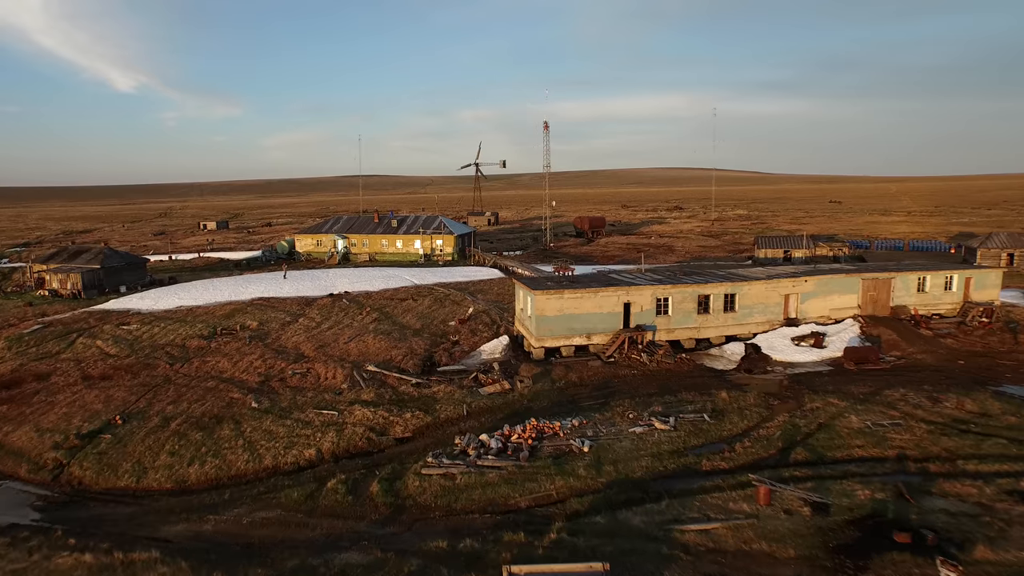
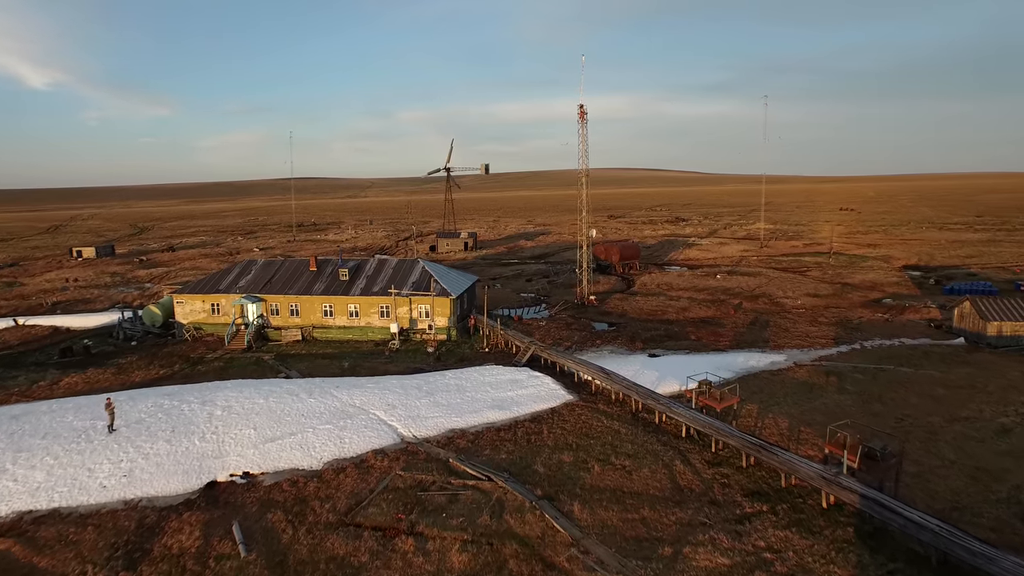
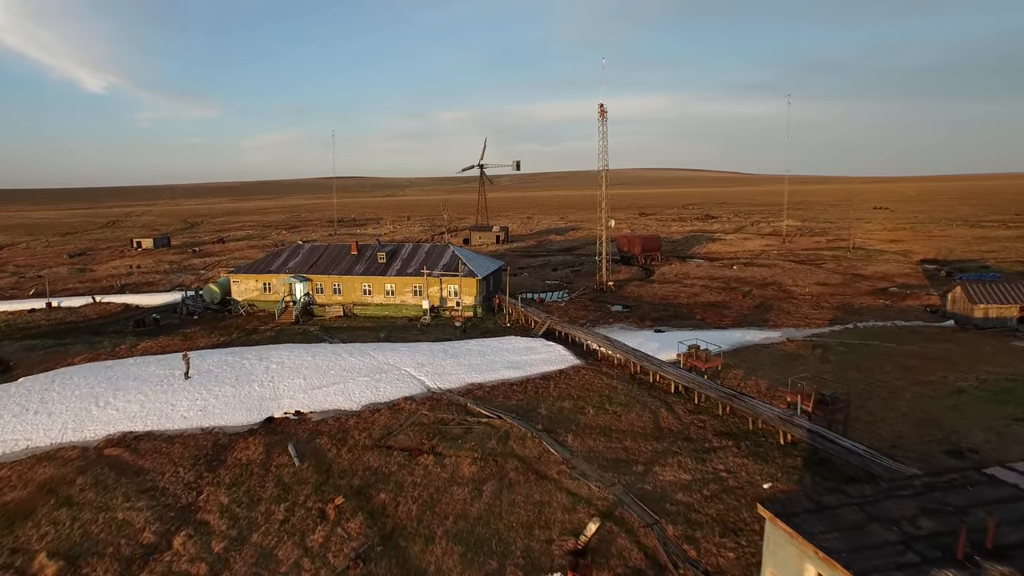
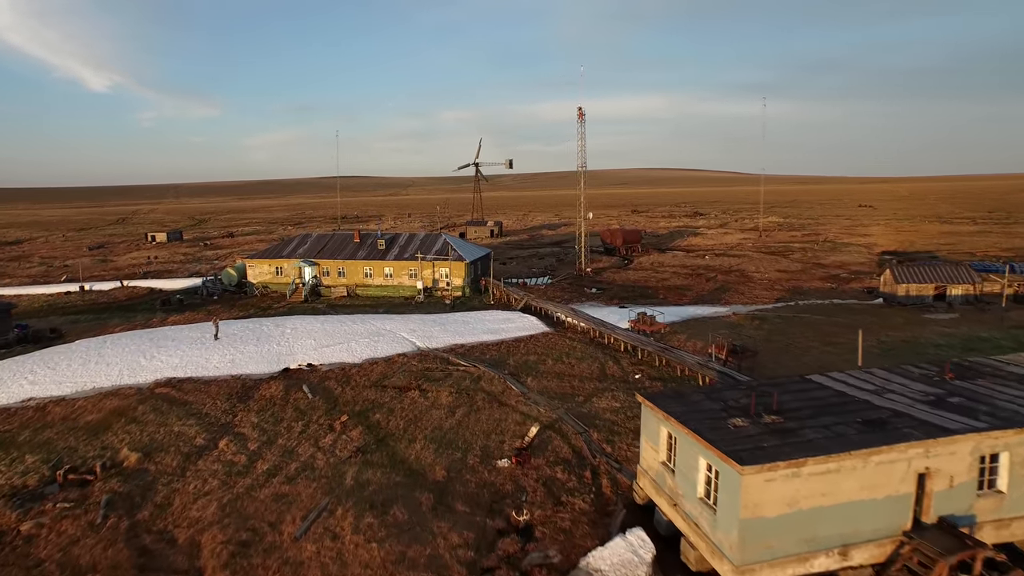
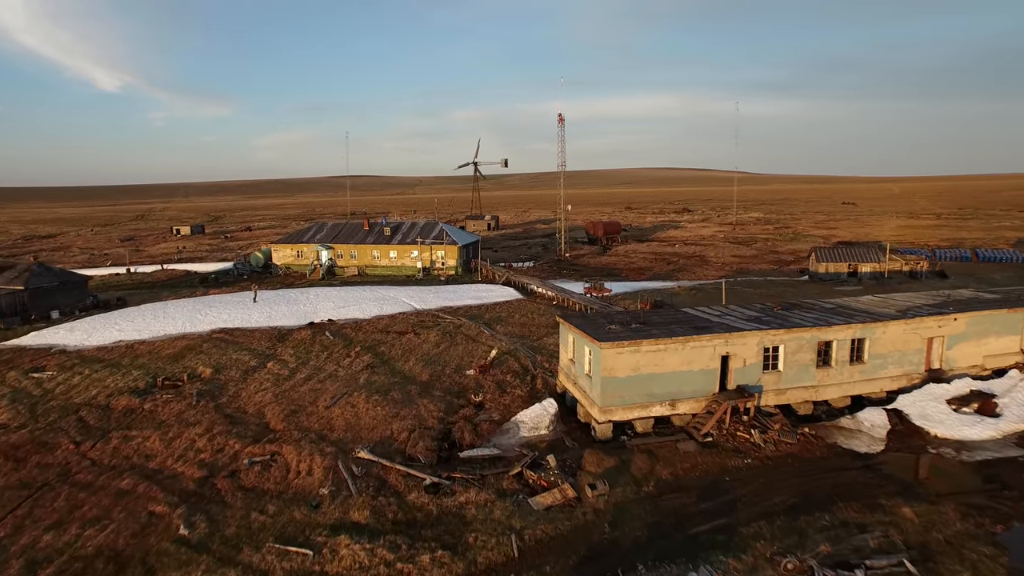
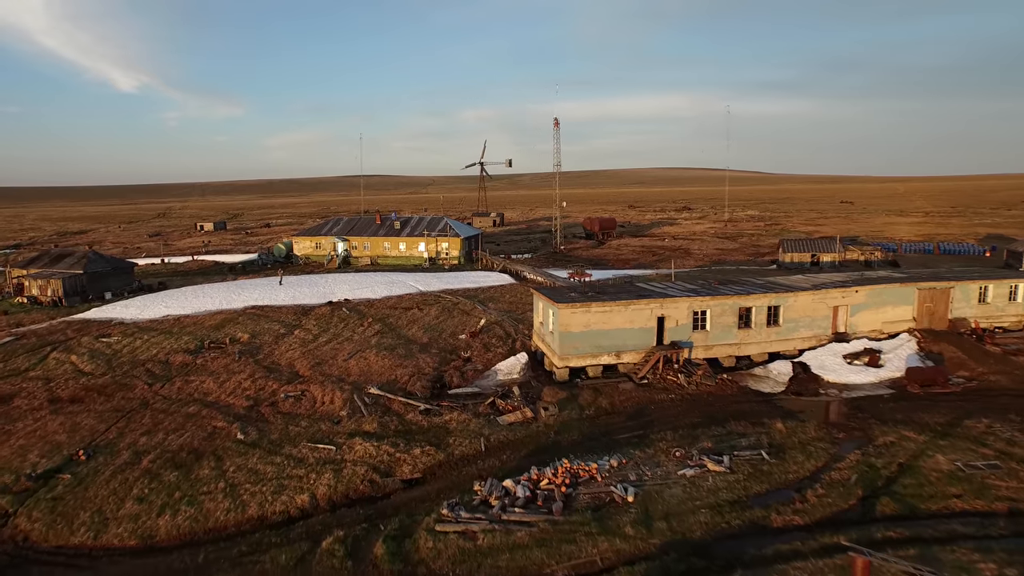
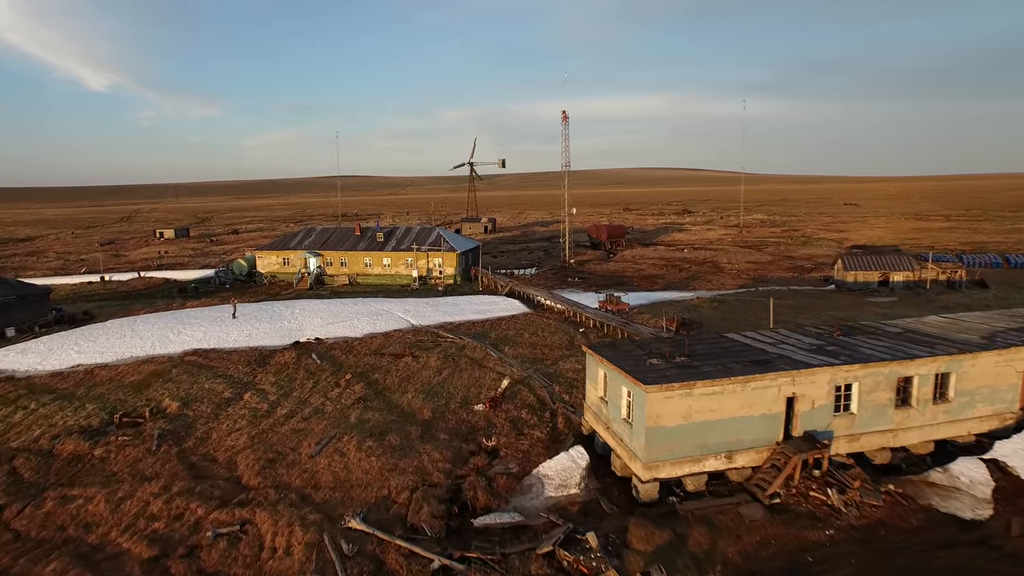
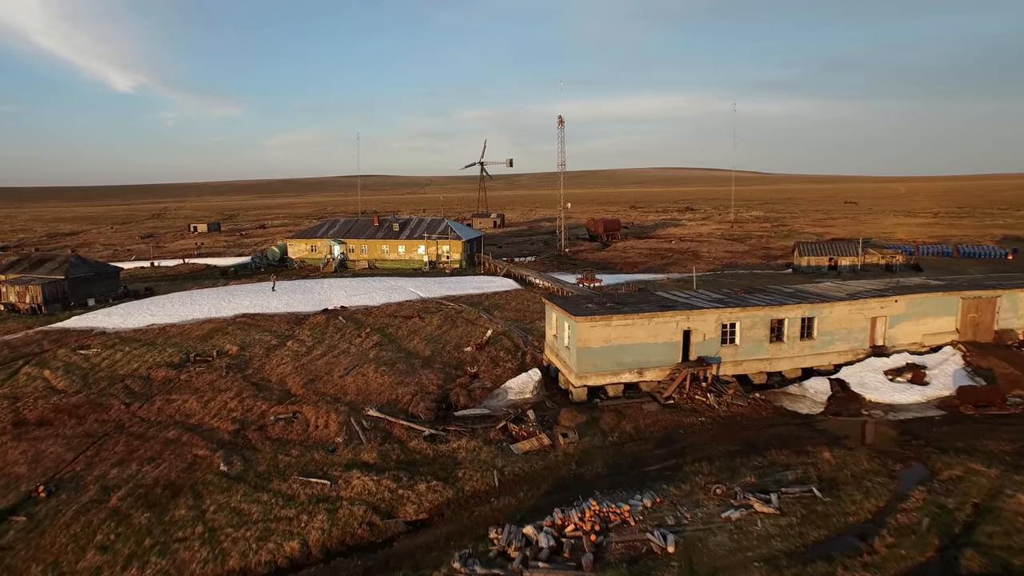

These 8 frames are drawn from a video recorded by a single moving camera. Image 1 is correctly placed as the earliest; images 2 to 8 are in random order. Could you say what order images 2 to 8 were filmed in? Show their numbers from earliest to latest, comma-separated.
6, 8, 5, 7, 4, 3, 2
